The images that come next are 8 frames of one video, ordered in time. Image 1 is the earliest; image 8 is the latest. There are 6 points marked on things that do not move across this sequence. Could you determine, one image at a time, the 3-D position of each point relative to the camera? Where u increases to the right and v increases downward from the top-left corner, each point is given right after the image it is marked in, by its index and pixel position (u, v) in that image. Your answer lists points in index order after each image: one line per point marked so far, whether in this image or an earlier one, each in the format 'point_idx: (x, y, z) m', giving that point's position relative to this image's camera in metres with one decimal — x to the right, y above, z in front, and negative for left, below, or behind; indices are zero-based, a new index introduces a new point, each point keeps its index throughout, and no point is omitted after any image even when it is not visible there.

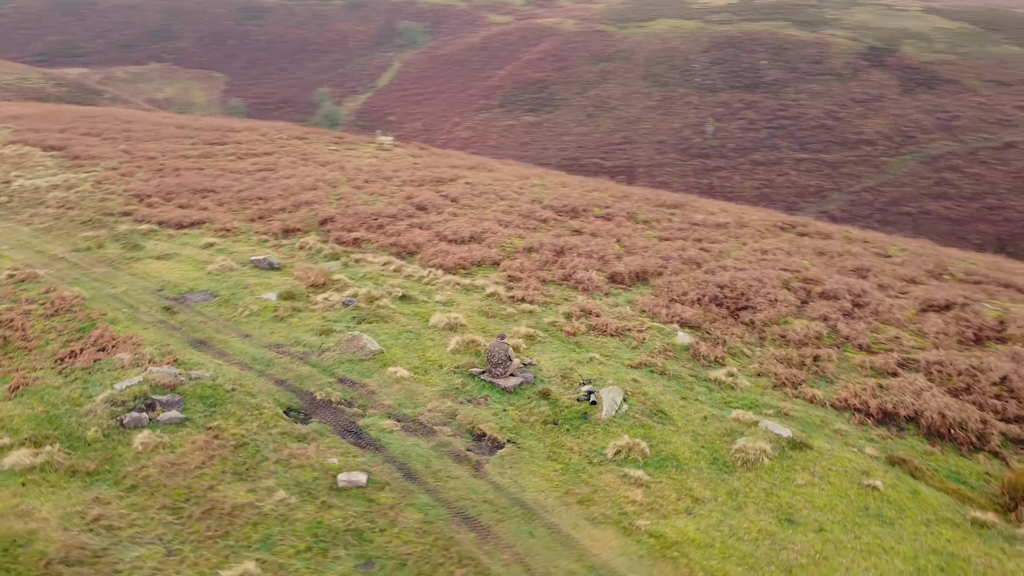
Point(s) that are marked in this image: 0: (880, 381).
0: (+6.6, -1.7, +14.6) m
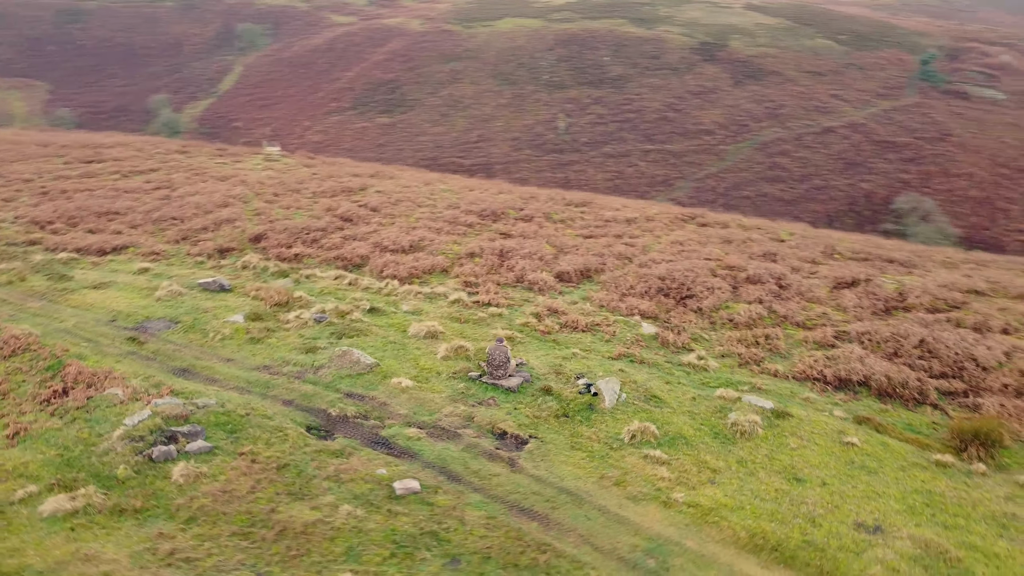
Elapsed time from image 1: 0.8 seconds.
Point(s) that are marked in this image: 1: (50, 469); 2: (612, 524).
0: (+6.4, -1.3, +16.7) m
1: (-6.8, -2.7, +12.1) m
2: (+1.4, -3.2, +11.3) m
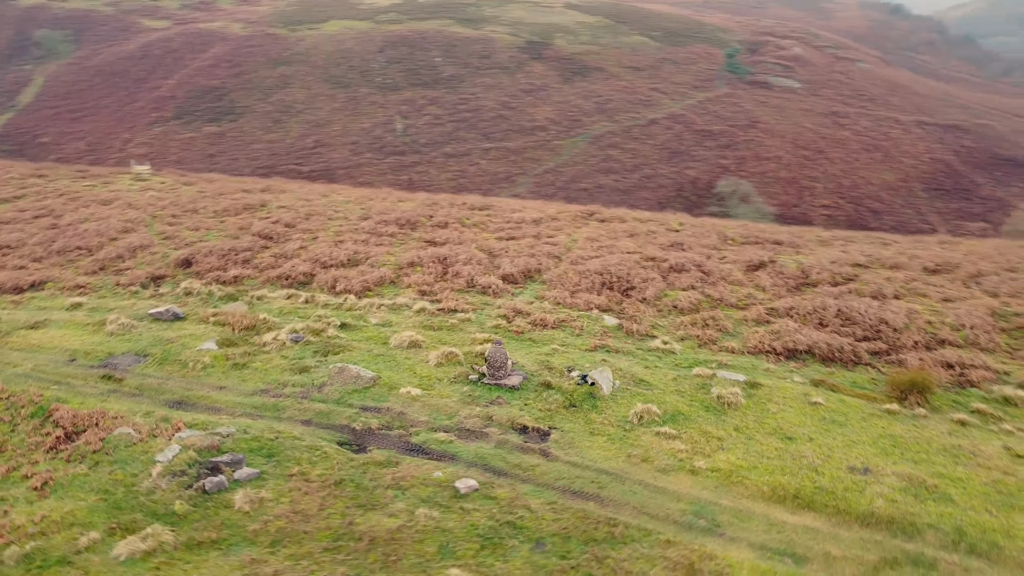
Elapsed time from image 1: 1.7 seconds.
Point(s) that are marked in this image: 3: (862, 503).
0: (+5.9, -0.9, +19.0) m
1: (-5.9, -3.3, +11.9) m
2: (+2.3, -3.2, +12.7) m
3: (+5.4, -3.3, +12.5) m
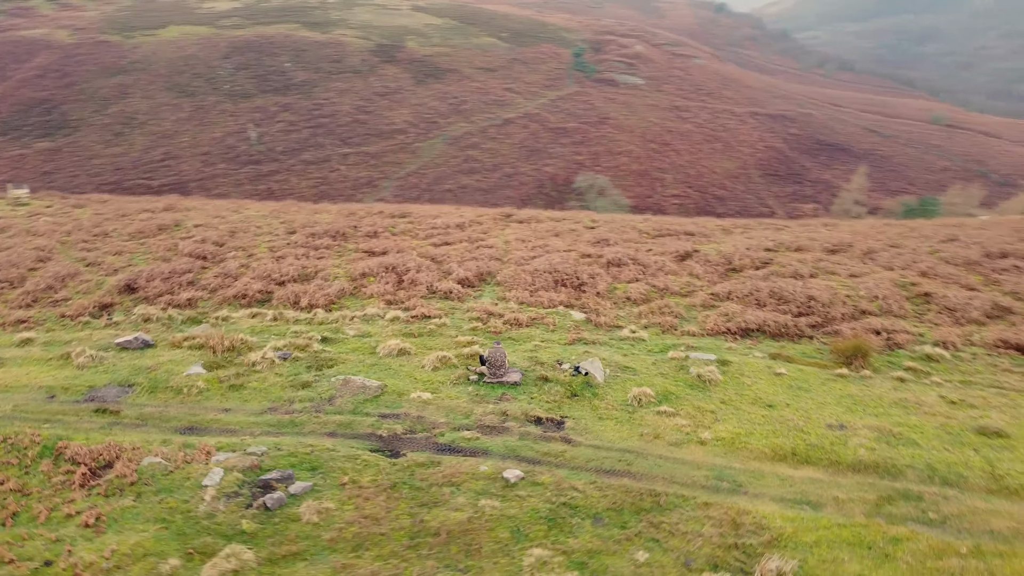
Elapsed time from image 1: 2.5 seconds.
0: (+5.2, -0.6, +21.1) m
1: (-5.0, -3.7, +12.0) m
2: (+2.9, -3.1, +14.3) m
3: (+6.0, -2.9, +14.6) m
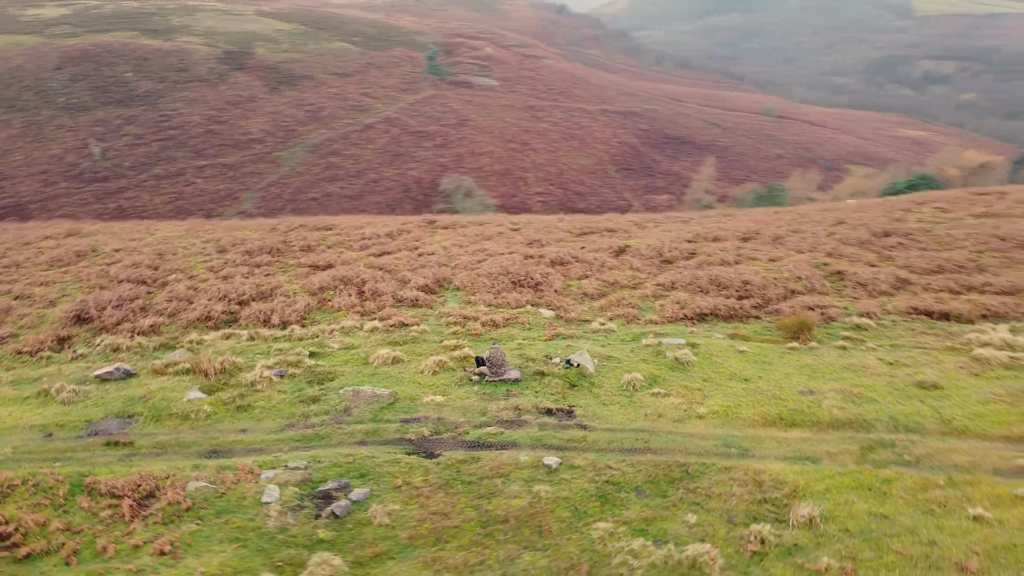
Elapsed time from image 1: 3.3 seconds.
0: (+4.4, -0.3, +23.1) m
1: (-3.9, -4.0, +12.3) m
2: (+3.4, -2.9, +16.0) m
3: (+6.4, -2.6, +16.8) m
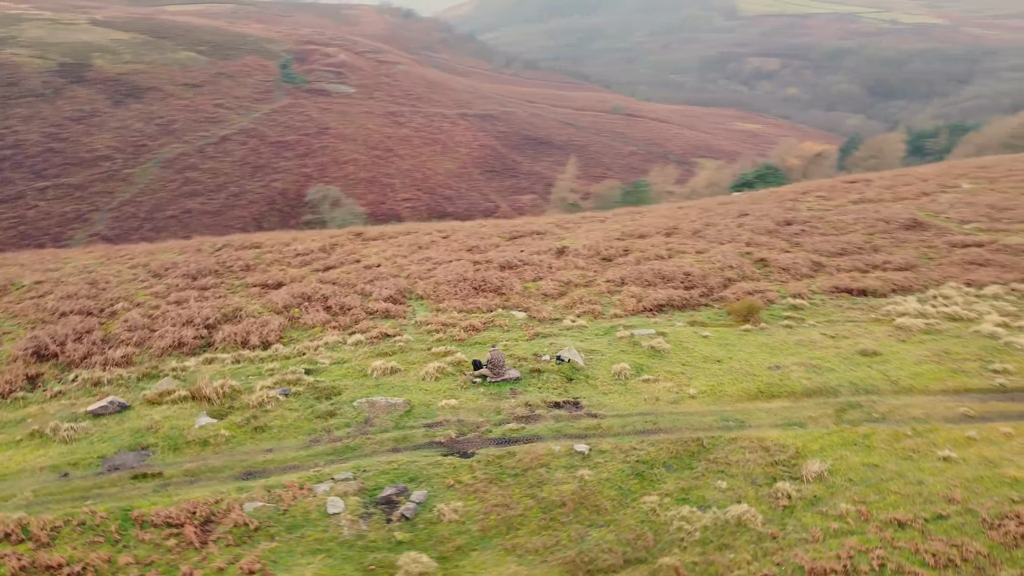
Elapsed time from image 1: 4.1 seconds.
0: (+3.4, -0.2, +24.9) m
1: (-2.7, -4.3, +12.9) m
2: (+3.8, -2.8, +17.7) m
3: (+6.6, -2.2, +19.1) m
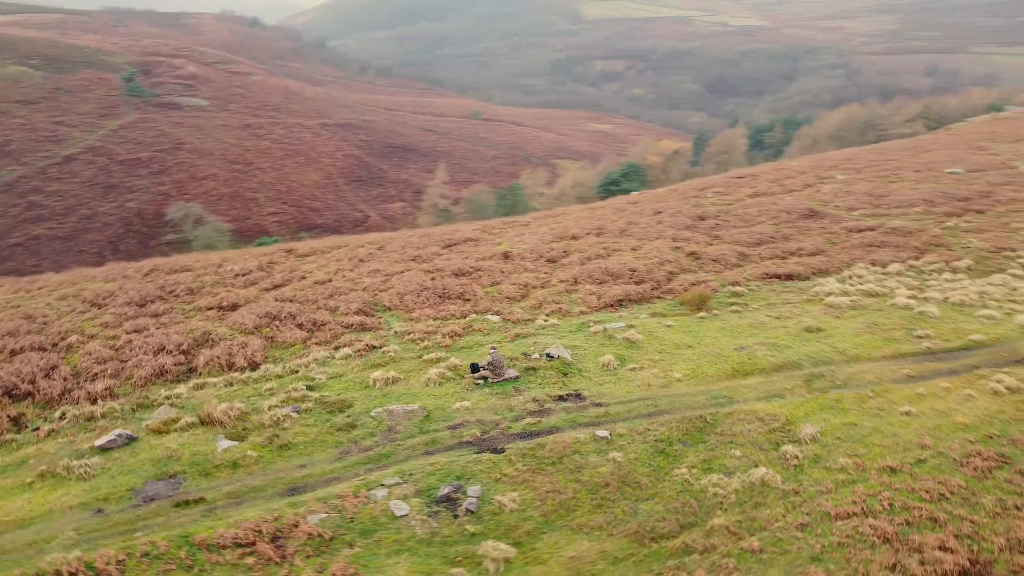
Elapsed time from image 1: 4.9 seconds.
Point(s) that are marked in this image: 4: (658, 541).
0: (+2.2, -0.2, +26.6) m
1: (-1.4, -4.5, +13.7) m
2: (+4.1, -2.6, +19.6) m
3: (+6.5, -1.9, +21.4) m
4: (+2.5, -4.4, +14.2) m
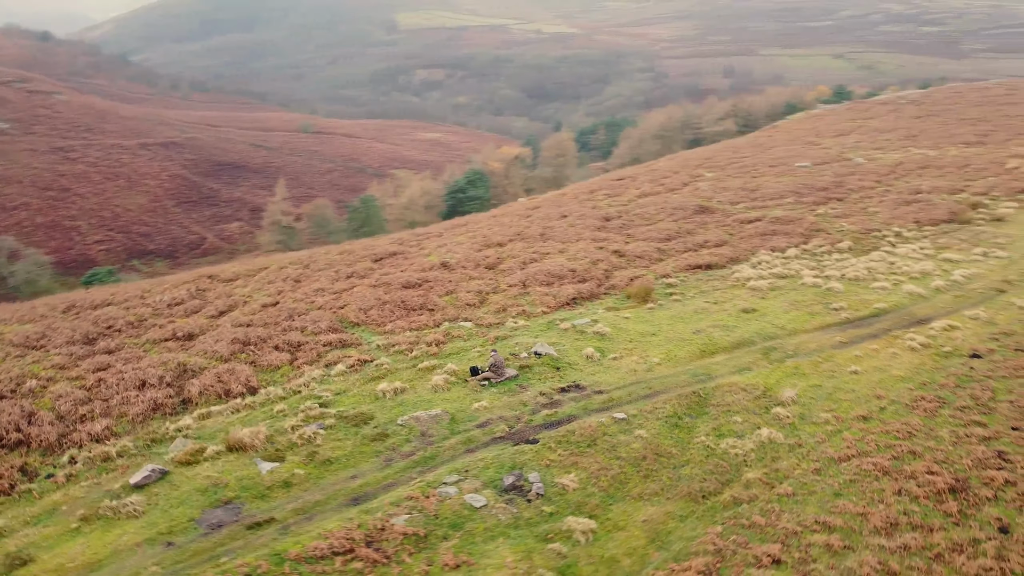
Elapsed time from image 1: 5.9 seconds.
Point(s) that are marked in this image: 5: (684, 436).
0: (+0.8, -0.2, +28.5) m
1: (+0.2, -4.7, +15.2) m
2: (+4.2, -2.4, +22.0) m
3: (+6.2, -1.6, +24.3) m
4: (+3.9, -4.2, +16.5) m
5: (+3.9, -3.4, +18.8) m
